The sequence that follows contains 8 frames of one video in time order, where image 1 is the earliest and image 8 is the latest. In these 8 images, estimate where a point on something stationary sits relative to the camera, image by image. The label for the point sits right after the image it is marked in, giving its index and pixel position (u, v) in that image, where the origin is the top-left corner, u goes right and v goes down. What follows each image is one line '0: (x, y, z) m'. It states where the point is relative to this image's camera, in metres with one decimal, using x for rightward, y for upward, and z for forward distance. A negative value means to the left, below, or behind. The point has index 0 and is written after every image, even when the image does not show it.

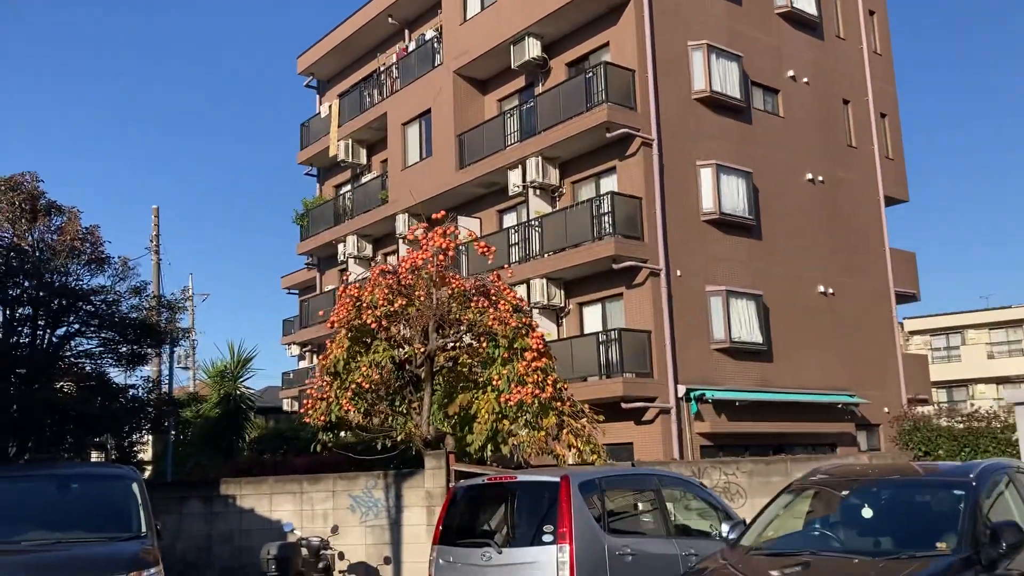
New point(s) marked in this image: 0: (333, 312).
0: (-2.3, -0.3, +12.1) m
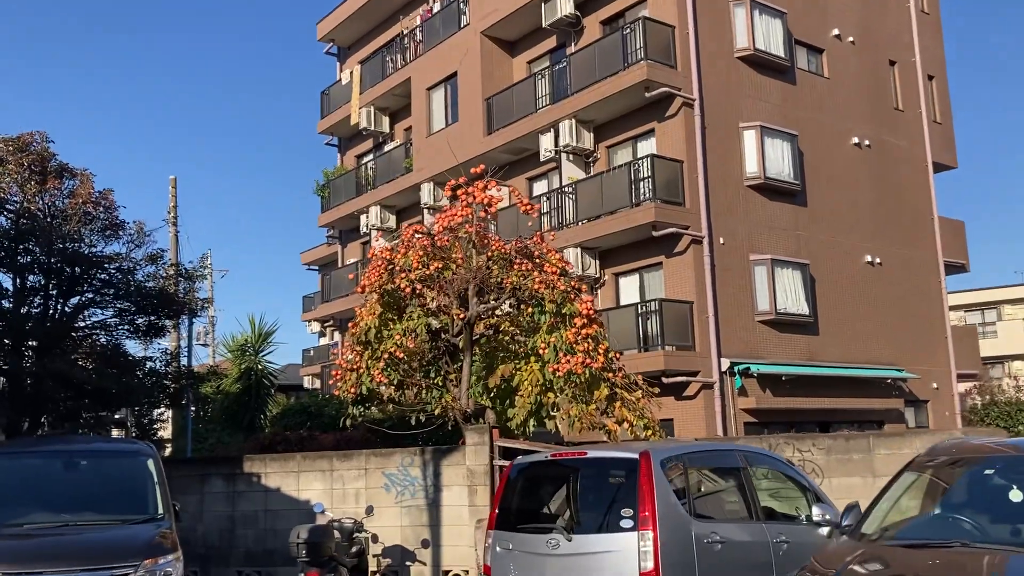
0: (-1.7, +0.1, +11.2) m
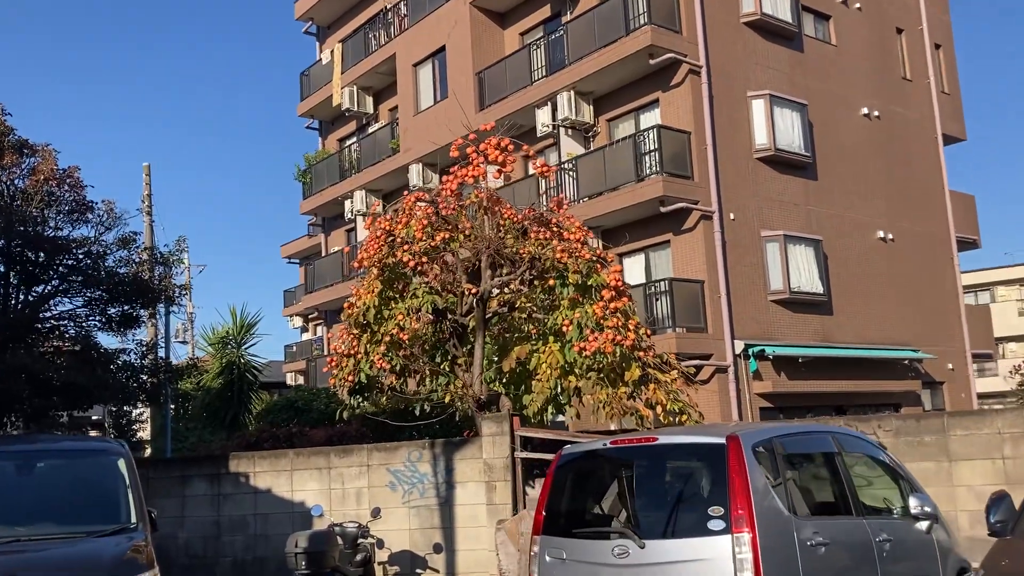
0: (-1.6, +0.4, +10.0) m
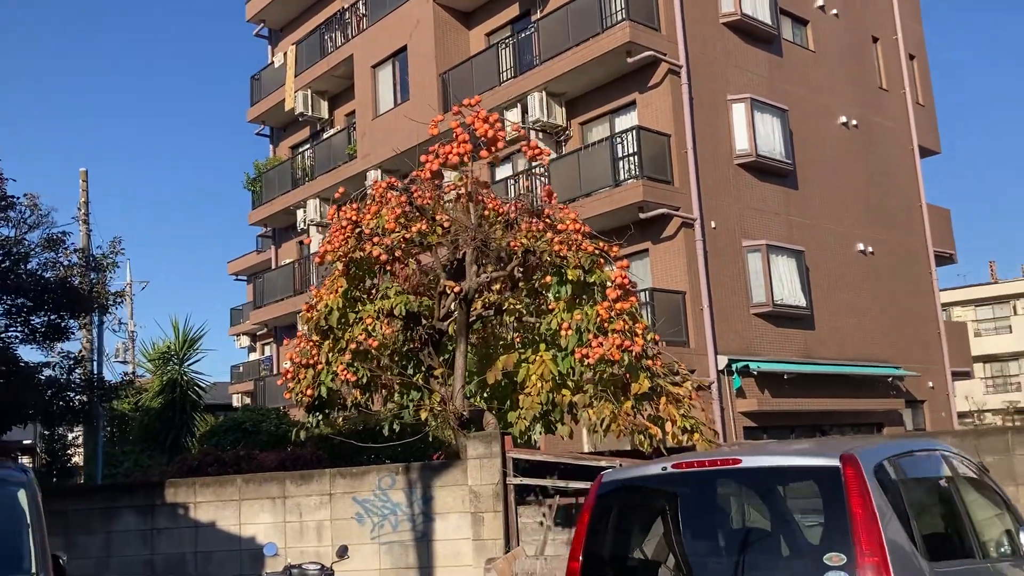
0: (-1.7, +0.4, +8.6) m
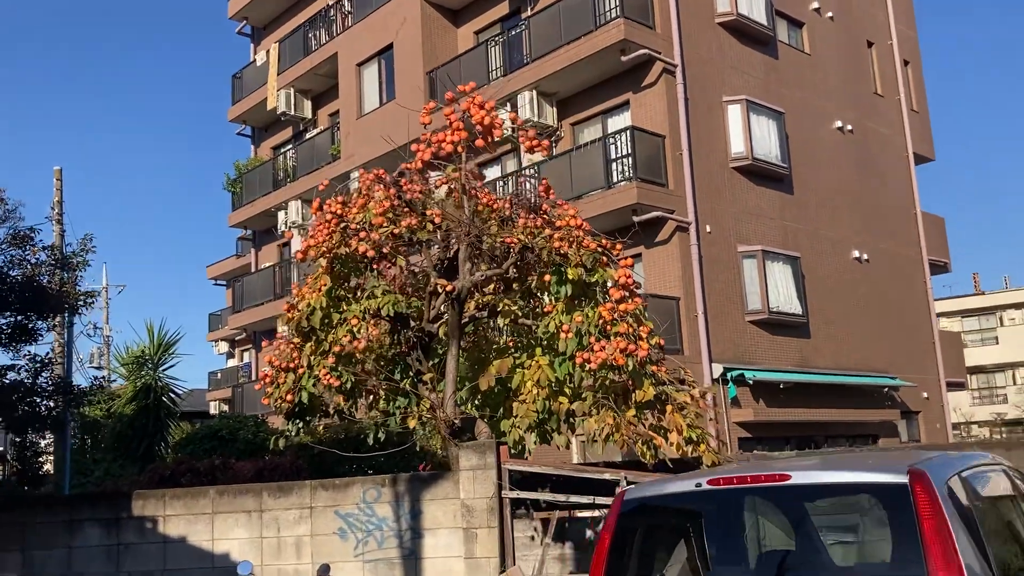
0: (-1.7, +0.4, +8.1) m
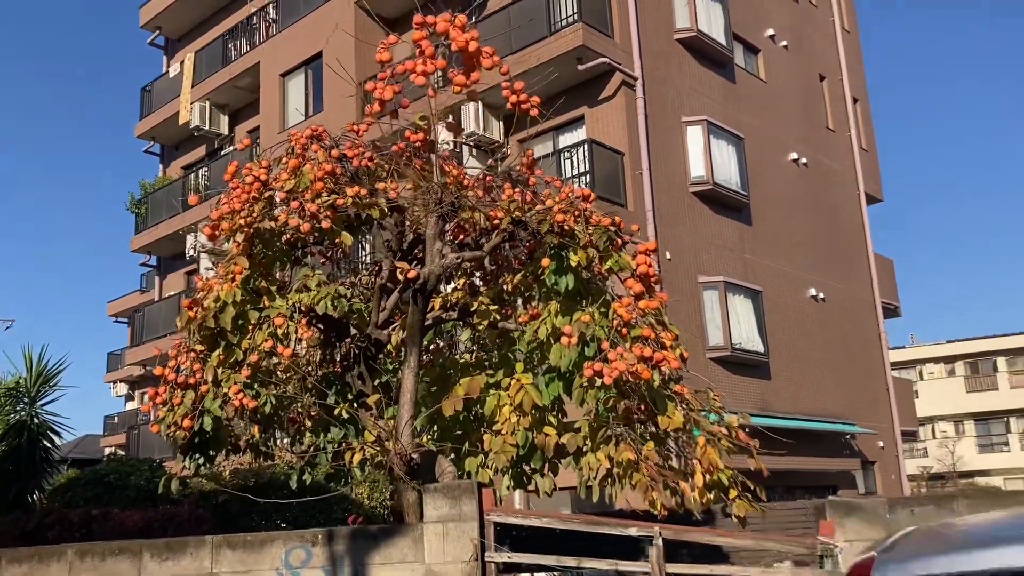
0: (-1.9, +0.5, +6.1) m
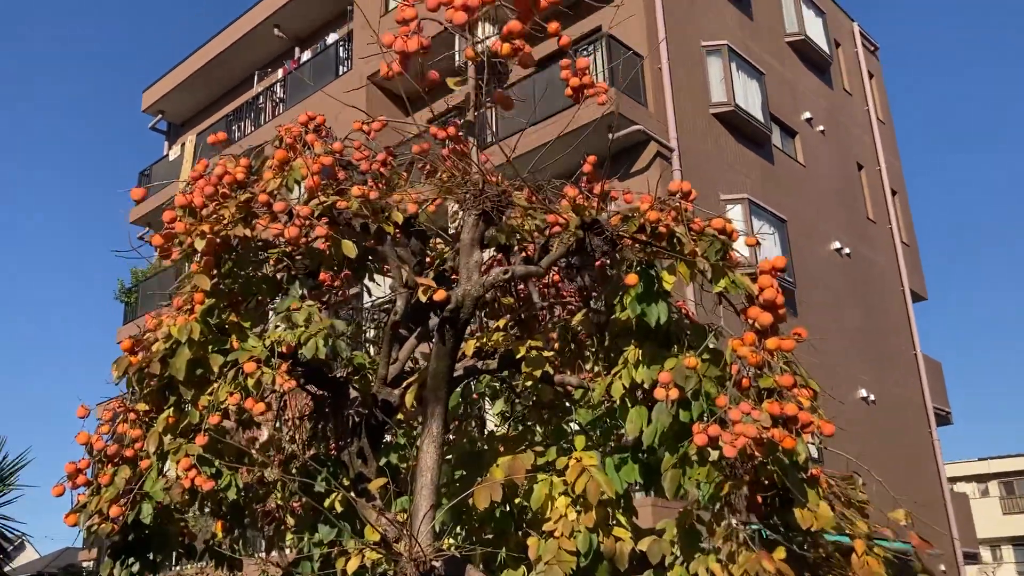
0: (-1.6, +0.3, +4.5) m
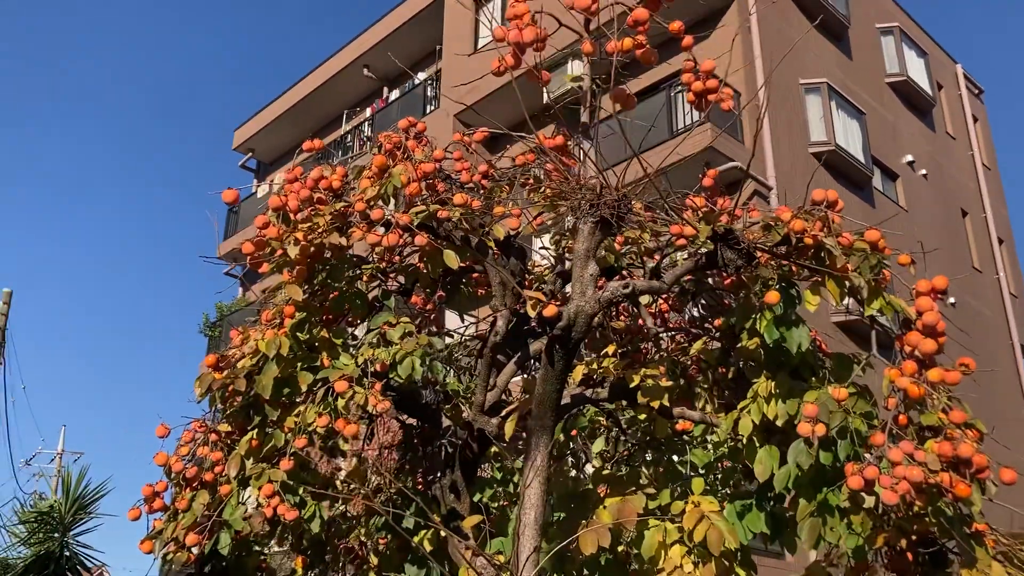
0: (-1.1, +0.3, +4.2) m
